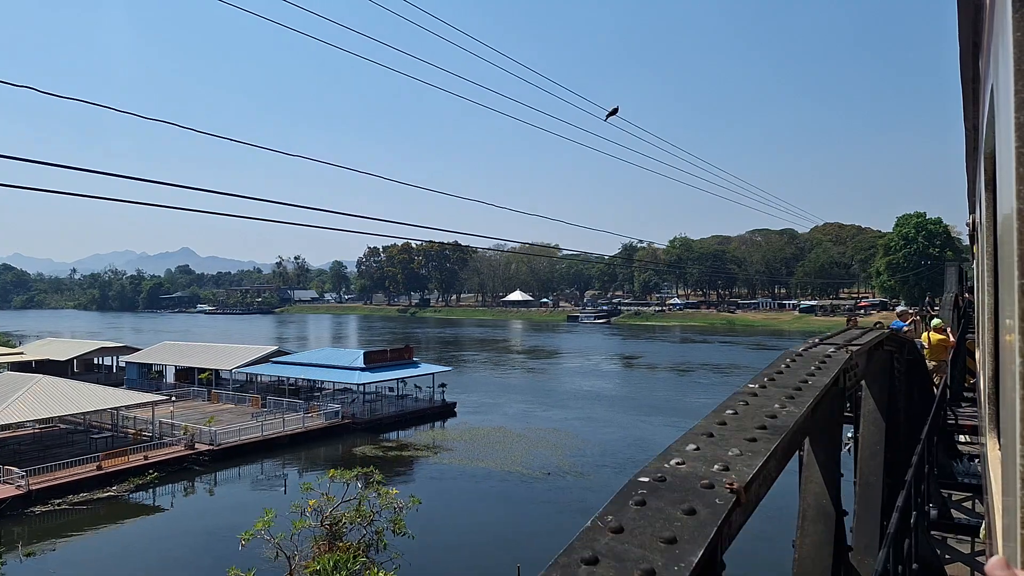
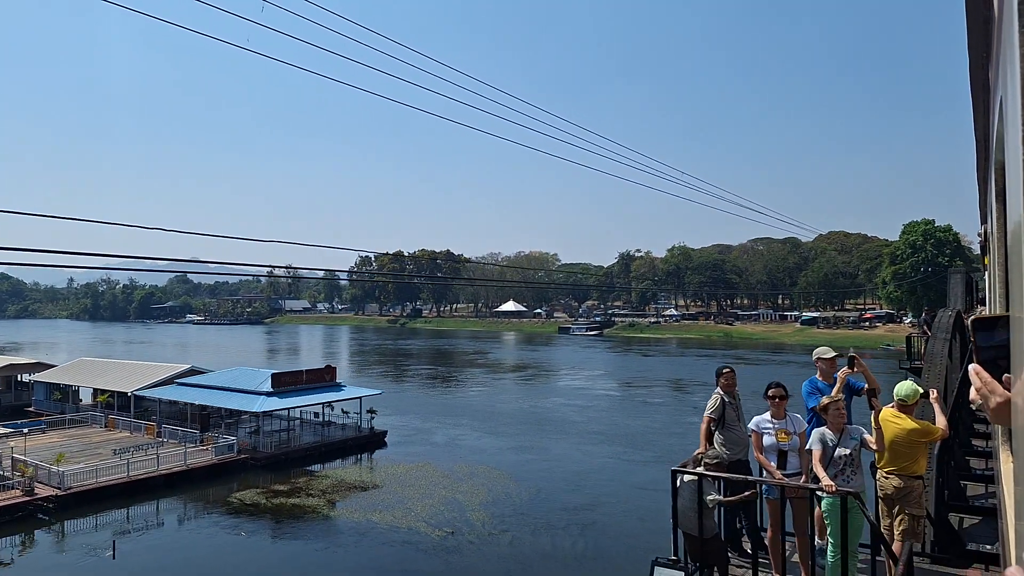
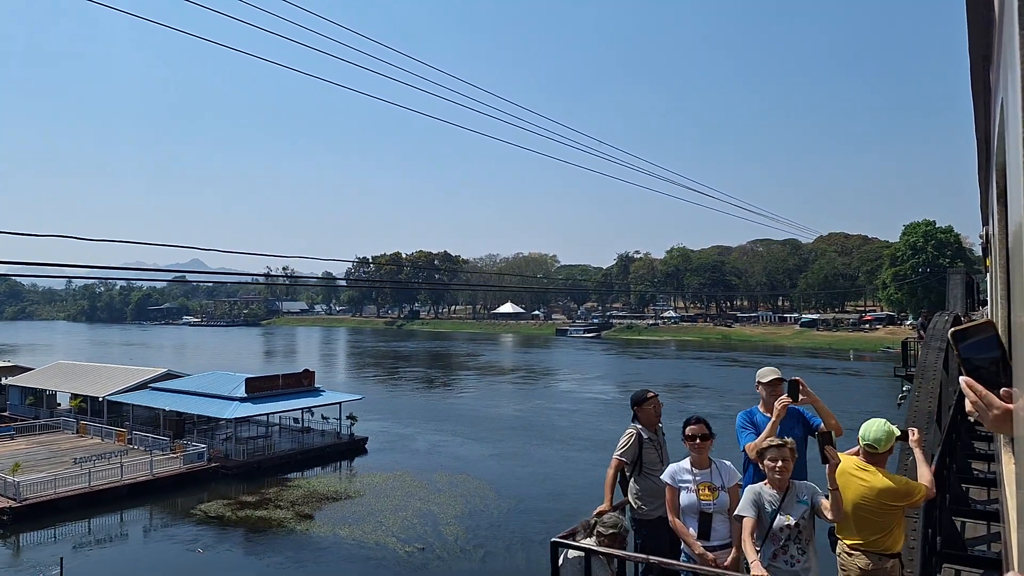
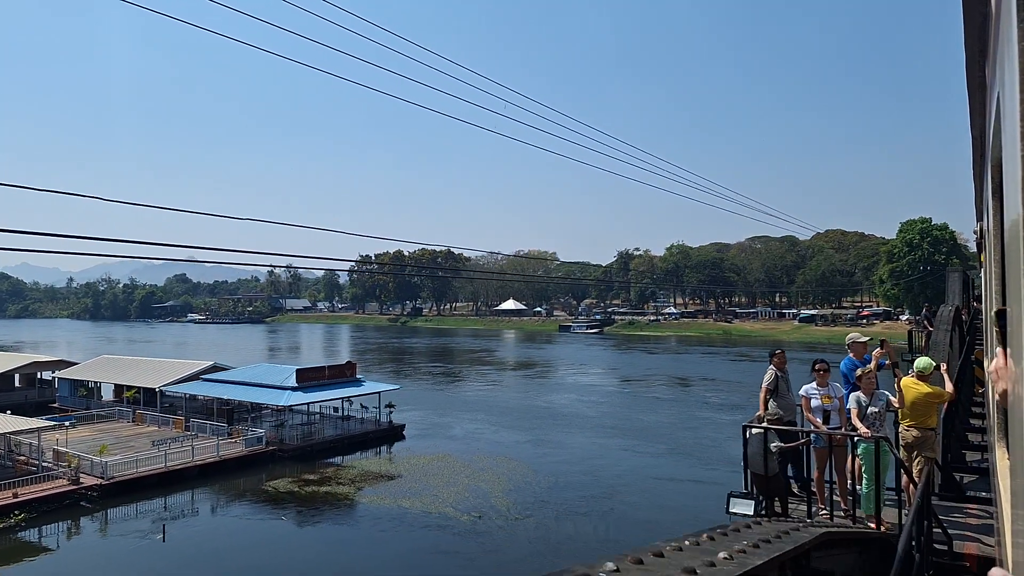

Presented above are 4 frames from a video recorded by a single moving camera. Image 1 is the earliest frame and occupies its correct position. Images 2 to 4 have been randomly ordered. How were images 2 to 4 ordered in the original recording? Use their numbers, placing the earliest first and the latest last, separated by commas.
4, 2, 3
